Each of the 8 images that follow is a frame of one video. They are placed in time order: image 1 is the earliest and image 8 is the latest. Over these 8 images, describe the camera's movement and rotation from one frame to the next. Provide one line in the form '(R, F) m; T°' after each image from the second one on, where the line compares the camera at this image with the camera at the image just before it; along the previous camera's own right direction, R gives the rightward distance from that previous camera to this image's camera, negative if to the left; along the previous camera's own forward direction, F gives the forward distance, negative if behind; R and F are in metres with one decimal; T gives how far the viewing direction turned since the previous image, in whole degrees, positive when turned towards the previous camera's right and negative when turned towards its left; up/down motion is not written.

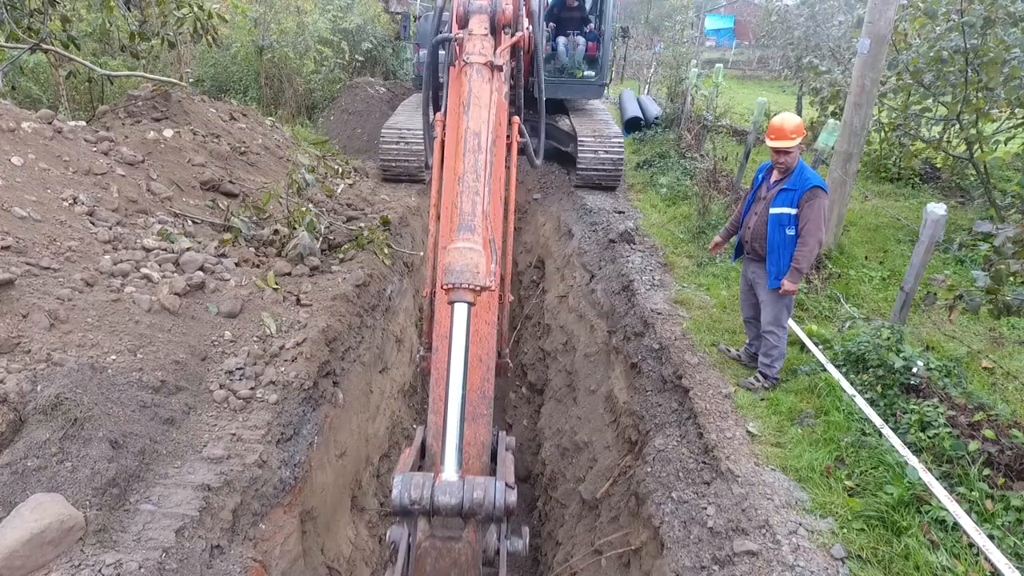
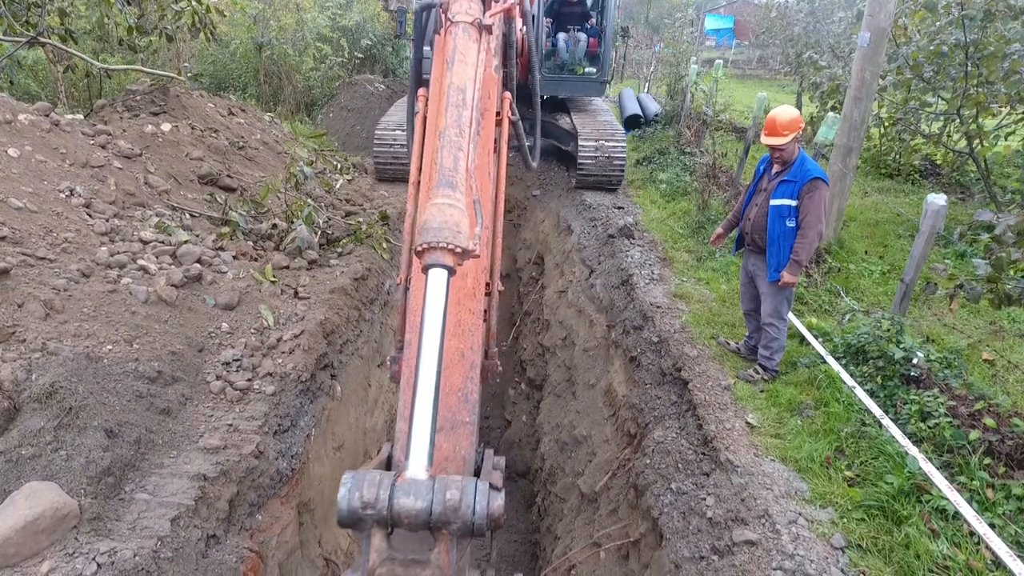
(0.0, 0.0) m; 0°
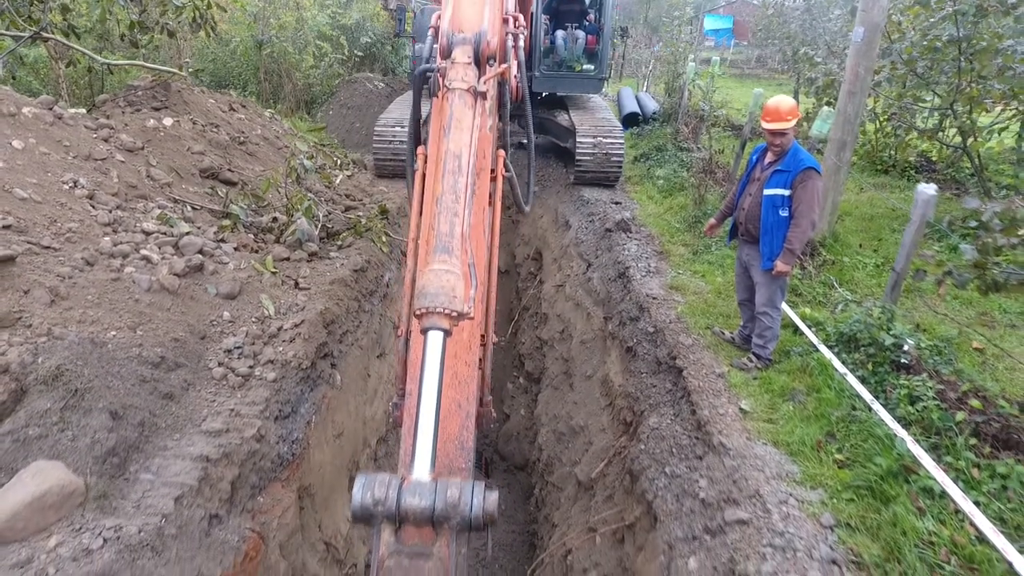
(0.0, -0.1) m; 0°
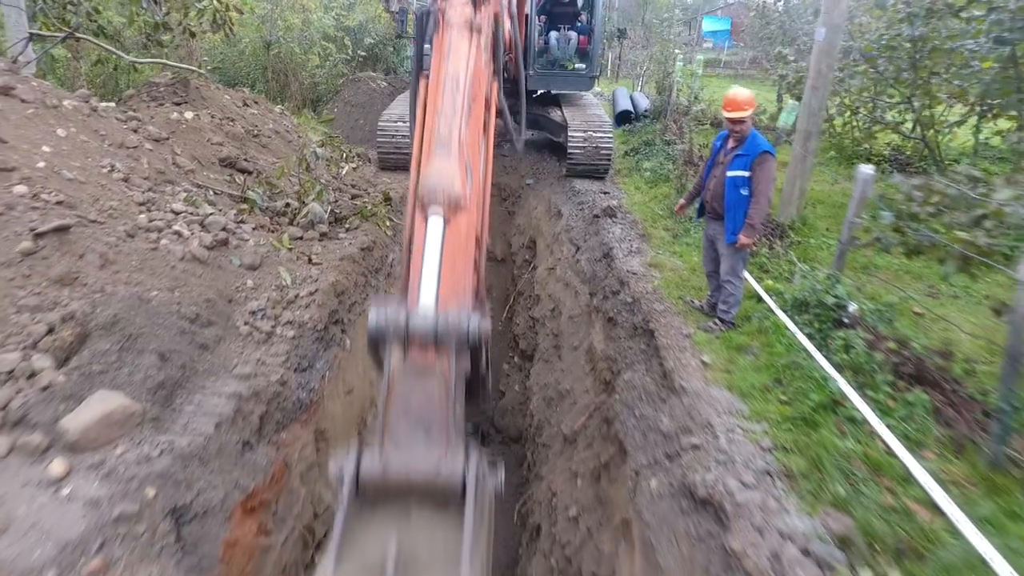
(+0.1, -0.5) m; 0°
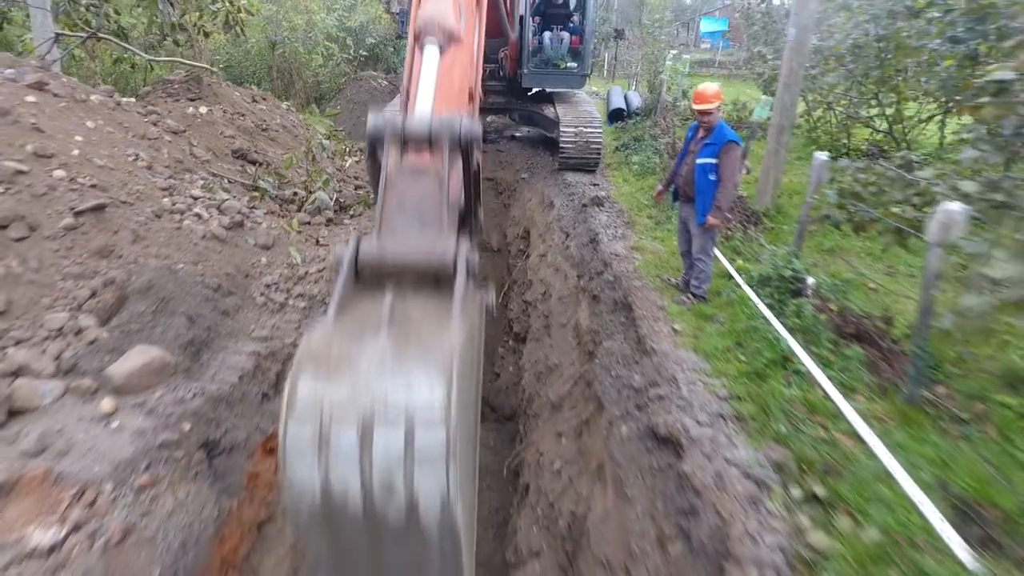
(+0.1, -0.4) m; 0°
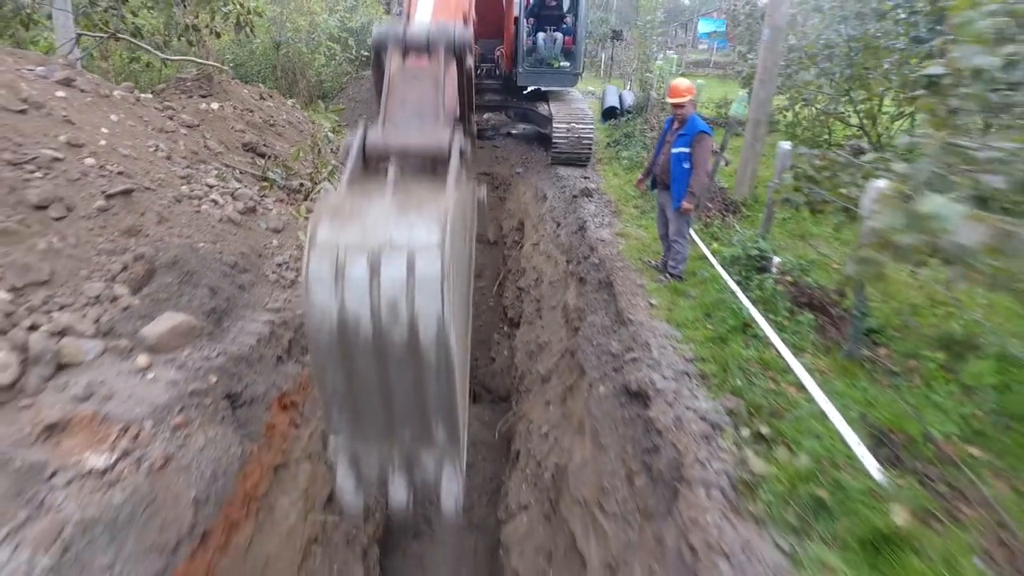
(+0.1, -0.4) m; 0°
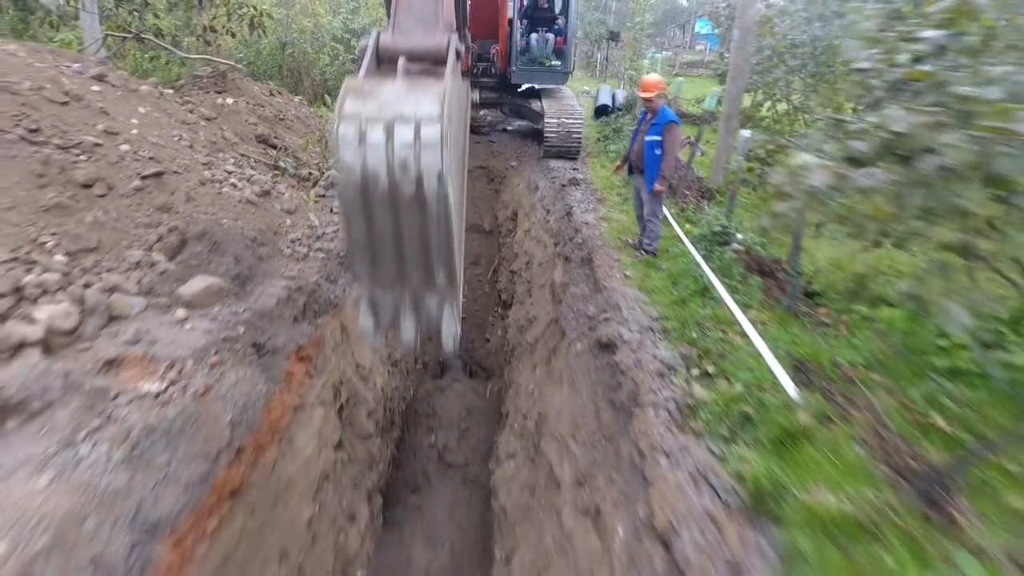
(+0.1, -0.5) m; 0°
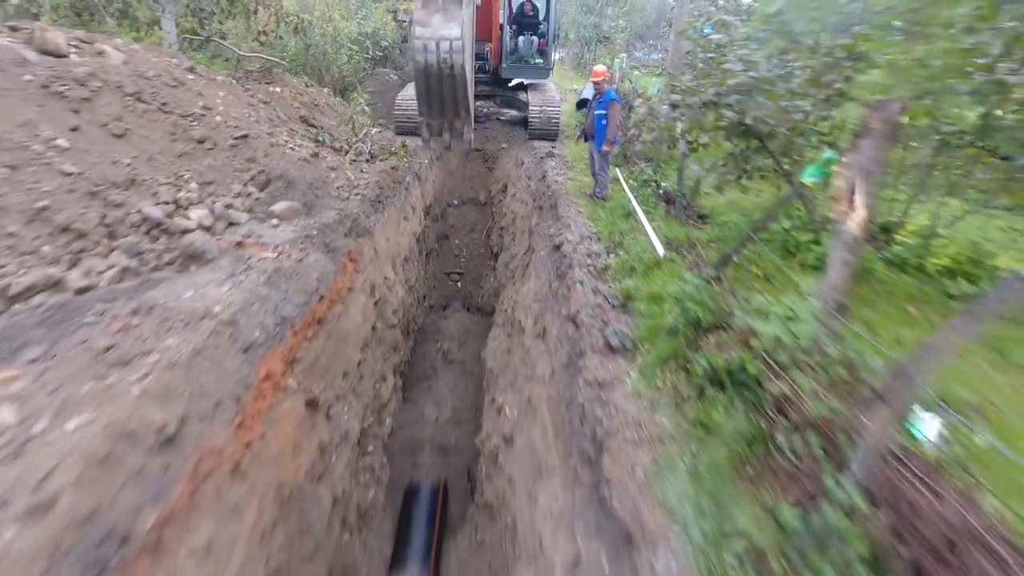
(+0.1, -2.0) m; 0°
